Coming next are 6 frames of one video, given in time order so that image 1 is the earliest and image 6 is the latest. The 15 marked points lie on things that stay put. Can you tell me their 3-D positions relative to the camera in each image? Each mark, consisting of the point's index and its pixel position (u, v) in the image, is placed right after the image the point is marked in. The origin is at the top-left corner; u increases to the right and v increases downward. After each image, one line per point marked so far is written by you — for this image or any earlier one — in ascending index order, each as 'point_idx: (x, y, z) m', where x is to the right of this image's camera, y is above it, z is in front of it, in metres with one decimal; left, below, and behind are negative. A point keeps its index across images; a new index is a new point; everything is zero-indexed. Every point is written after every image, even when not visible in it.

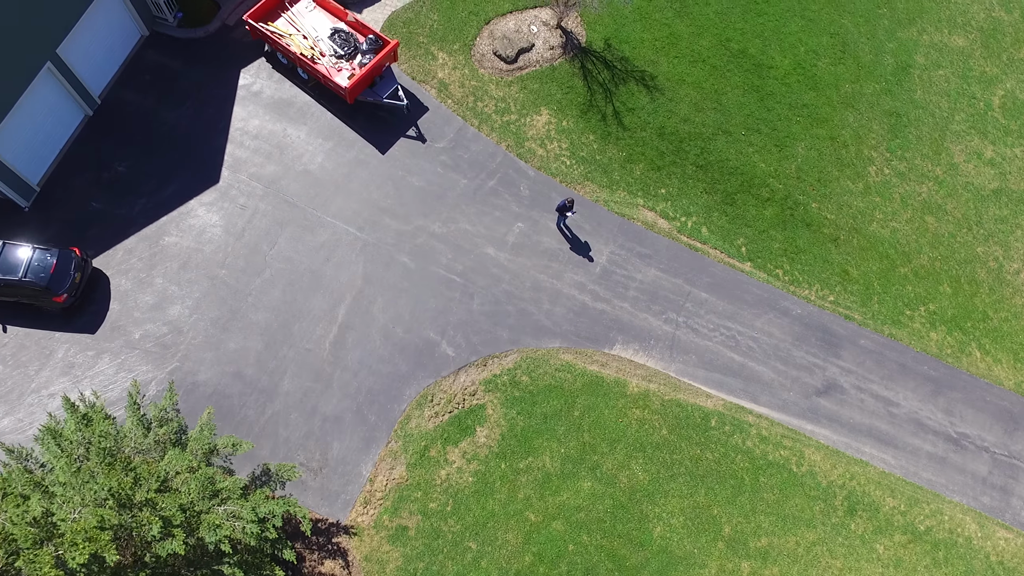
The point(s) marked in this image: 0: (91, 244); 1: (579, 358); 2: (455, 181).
0: (-11.8, +1.2, +15.9) m
1: (+1.9, -2.0, +16.1) m
2: (-1.7, +3.2, +17.0) m
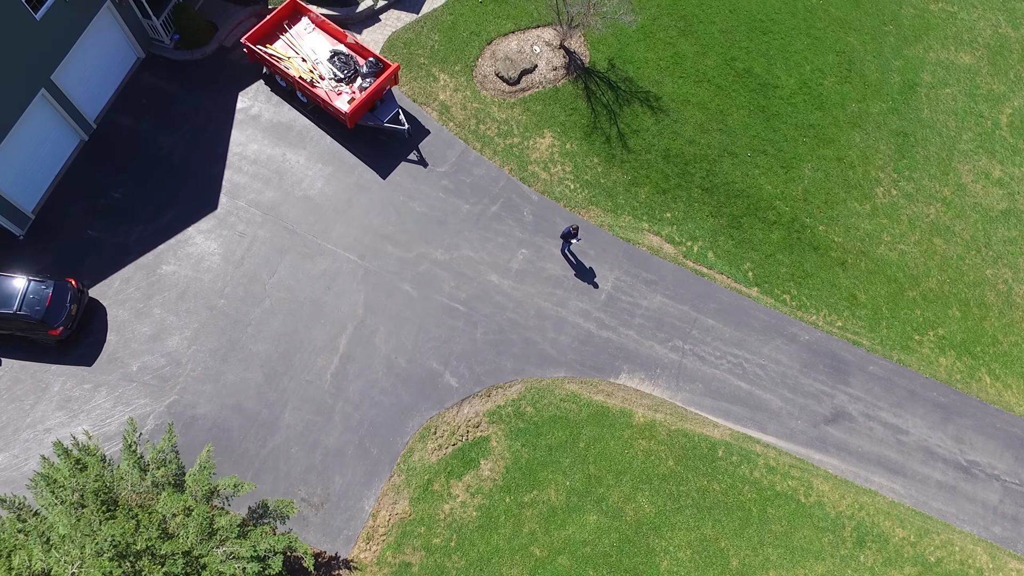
0: (-11.7, +0.4, +15.6) m
1: (+2.0, -2.8, +15.8) m
2: (-1.6, +2.4, +16.7) m
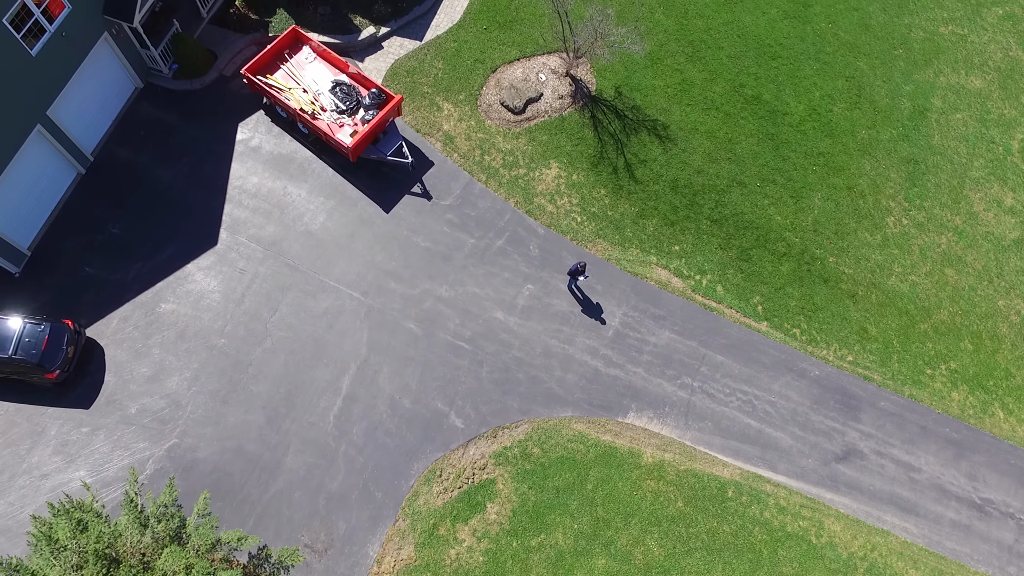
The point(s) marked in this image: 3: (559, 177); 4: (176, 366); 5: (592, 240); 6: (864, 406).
0: (-11.5, -0.6, +15.2) m
1: (+2.2, -3.8, +15.6) m
2: (-1.4, +1.4, +16.4) m
3: (+1.4, +3.4, +17.2) m
4: (-8.9, -2.1, +15.0) m
5: (+2.4, +1.4, +16.9) m
6: (+10.4, -3.5, +16.7) m
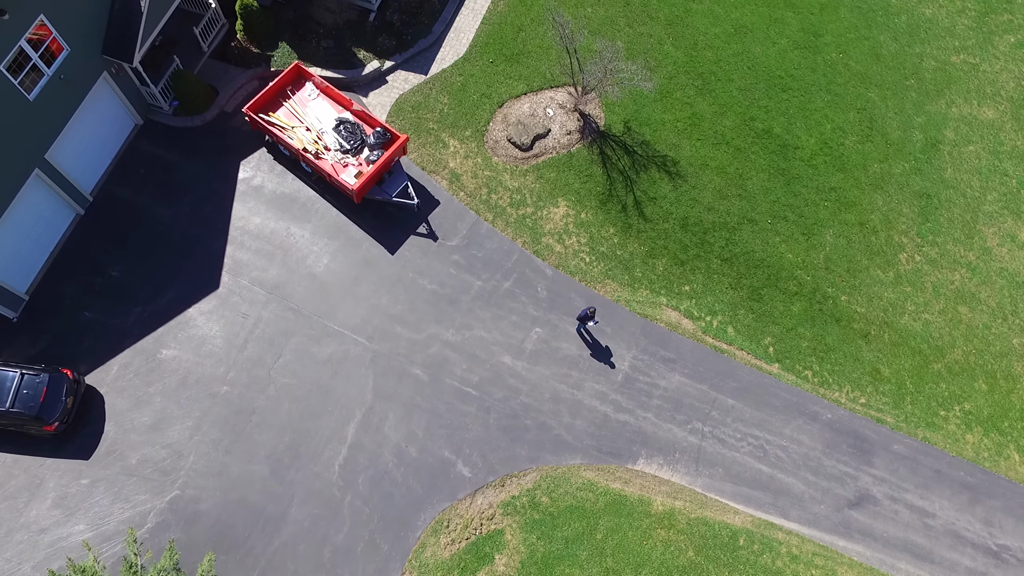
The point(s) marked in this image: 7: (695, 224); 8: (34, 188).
0: (-11.3, -1.9, +14.9) m
1: (+2.4, -5.0, +15.3) m
2: (-1.2, +0.1, +16.1) m
3: (+1.7, +2.2, +16.9) m
4: (-8.7, -3.3, +14.7) m
5: (+2.6, +0.2, +16.6) m
6: (+10.6, -4.7, +16.5) m
7: (+5.6, +1.9, +17.3) m
8: (-12.1, +2.5, +14.4) m
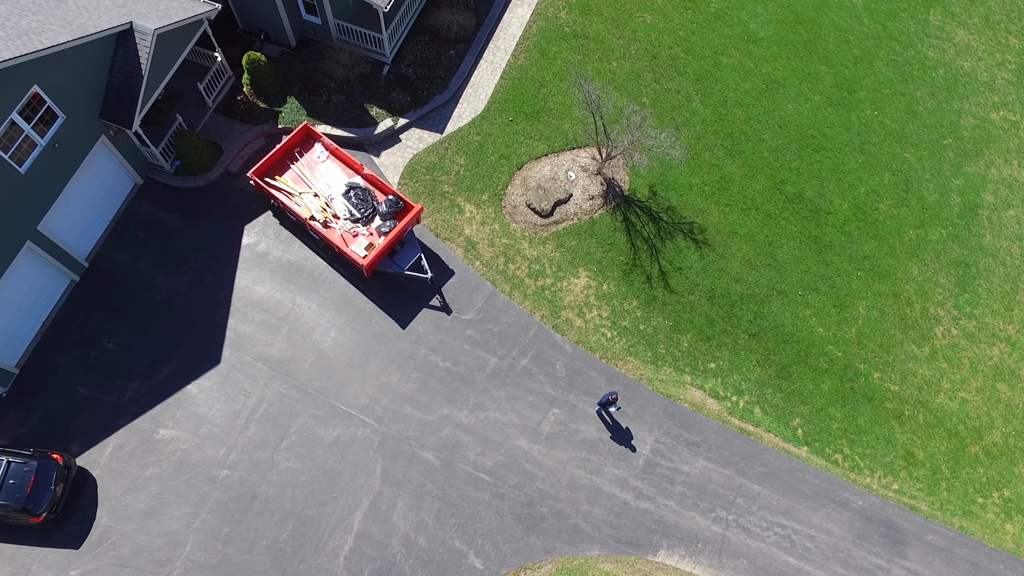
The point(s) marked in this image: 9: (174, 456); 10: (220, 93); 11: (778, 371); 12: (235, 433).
0: (-10.8, -3.7, +14.1) m
1: (+2.8, -7.2, +14.5) m
2: (-0.8, -1.9, +15.2) m
3: (+2.2, 0.0, +16.0) m
4: (-8.3, -5.2, +13.9) m
5: (+3.0, -1.9, +15.7) m
6: (+11.0, -7.0, +15.6) m
7: (+6.1, -0.2, +16.5) m
8: (-11.6, +0.7, +13.6) m
9: (-8.4, -4.2, +14.2) m
10: (-8.5, +5.7, +16.5) m
11: (+7.6, -2.4, +16.2) m
12: (-7.0, -3.6, +14.4) m
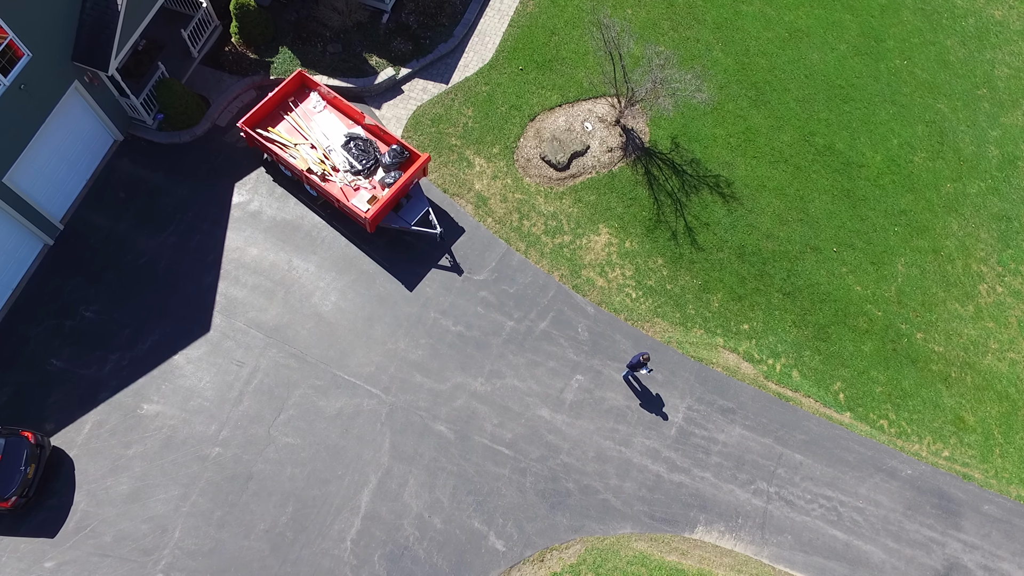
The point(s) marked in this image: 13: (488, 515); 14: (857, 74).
0: (-10.4, -2.9, +12.7) m
1: (+3.3, -6.0, +13.2) m
2: (-0.3, -0.9, +14.0) m
3: (+2.6, +1.1, +14.8) m
4: (-7.8, -4.3, +12.6) m
5: (+3.5, -0.8, +14.5) m
6: (+11.5, -5.7, +14.4) m
7: (+6.5, +0.9, +15.3) m
8: (-11.2, +1.5, +12.2) m
9: (-7.9, -3.3, +12.8) m
10: (-8.2, +6.6, +15.3) m
11: (+8.0, -1.2, +15.0) m
12: (-6.5, -2.7, +13.0) m
13: (-0.6, -5.2, +12.9) m
14: (+10.6, +6.6, +17.5) m
